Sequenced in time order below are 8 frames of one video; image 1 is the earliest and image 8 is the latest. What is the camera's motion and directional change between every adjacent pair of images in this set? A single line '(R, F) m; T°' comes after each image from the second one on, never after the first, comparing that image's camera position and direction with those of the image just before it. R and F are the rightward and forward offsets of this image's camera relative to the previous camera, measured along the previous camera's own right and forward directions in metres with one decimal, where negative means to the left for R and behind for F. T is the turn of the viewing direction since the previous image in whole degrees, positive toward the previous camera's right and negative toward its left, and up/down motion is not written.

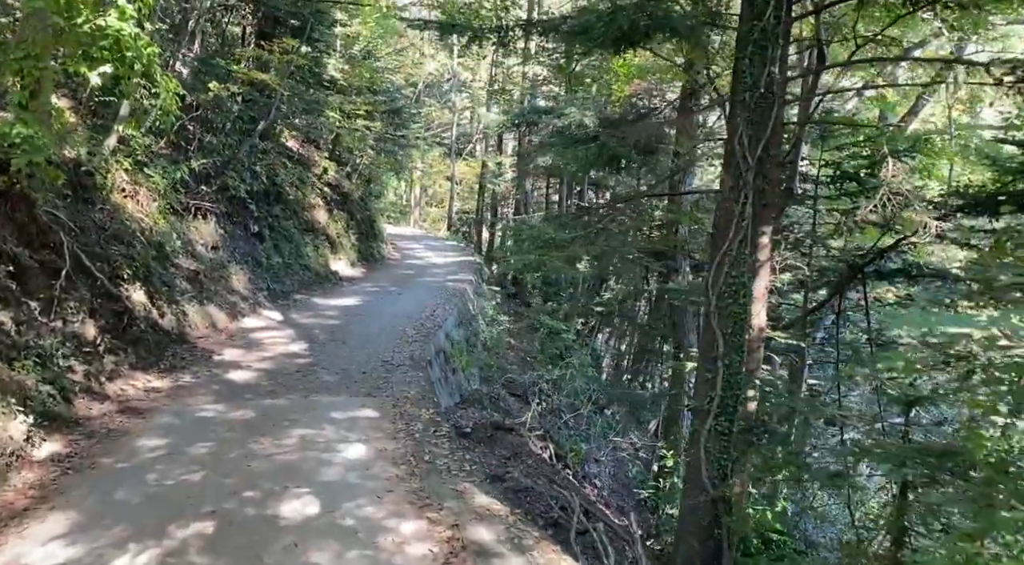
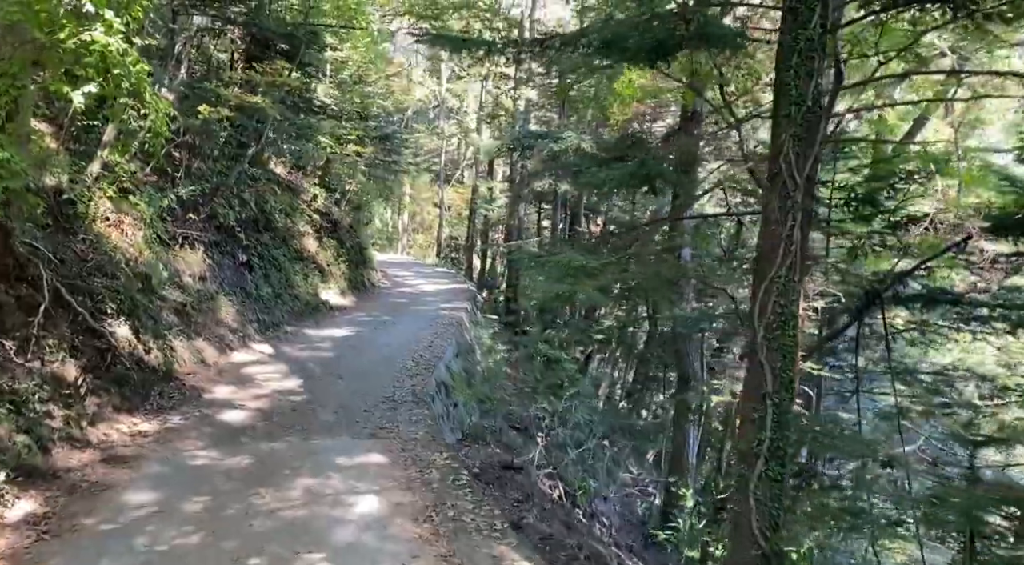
(-0.3, +0.5) m; +1°
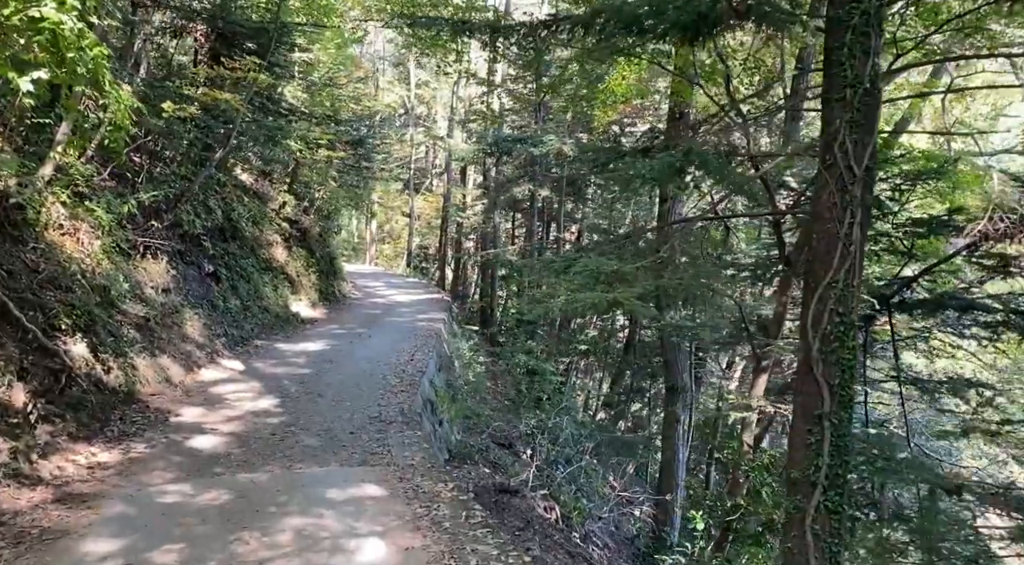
(-0.3, +0.7) m; +2°
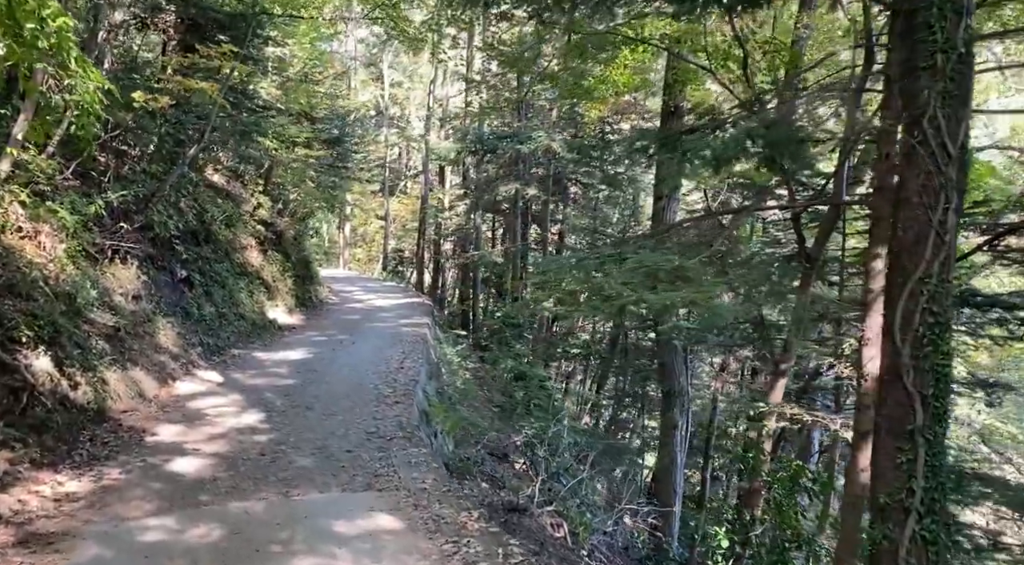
(-0.4, +0.6) m; +2°
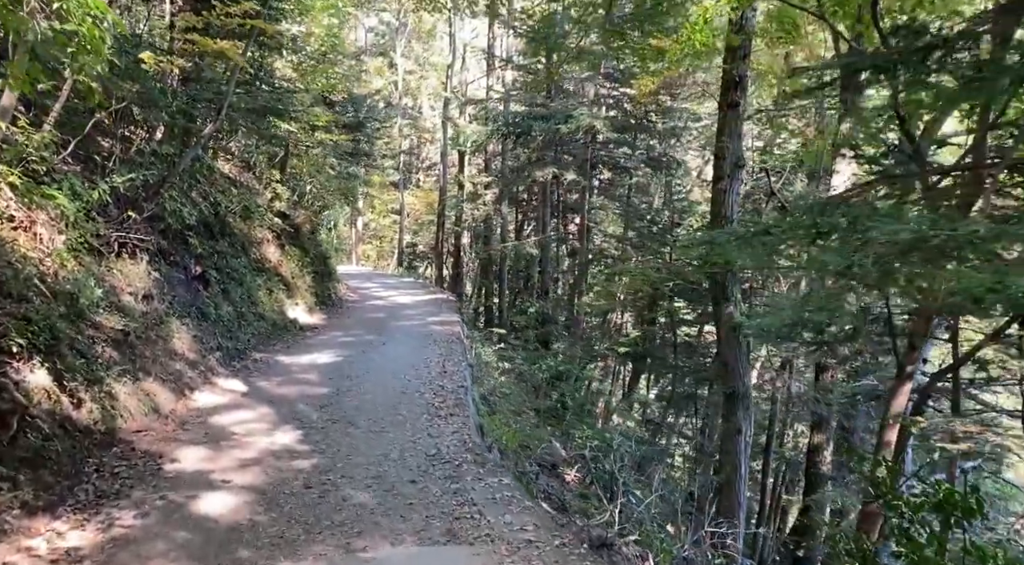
(-0.7, +1.3) m; 0°
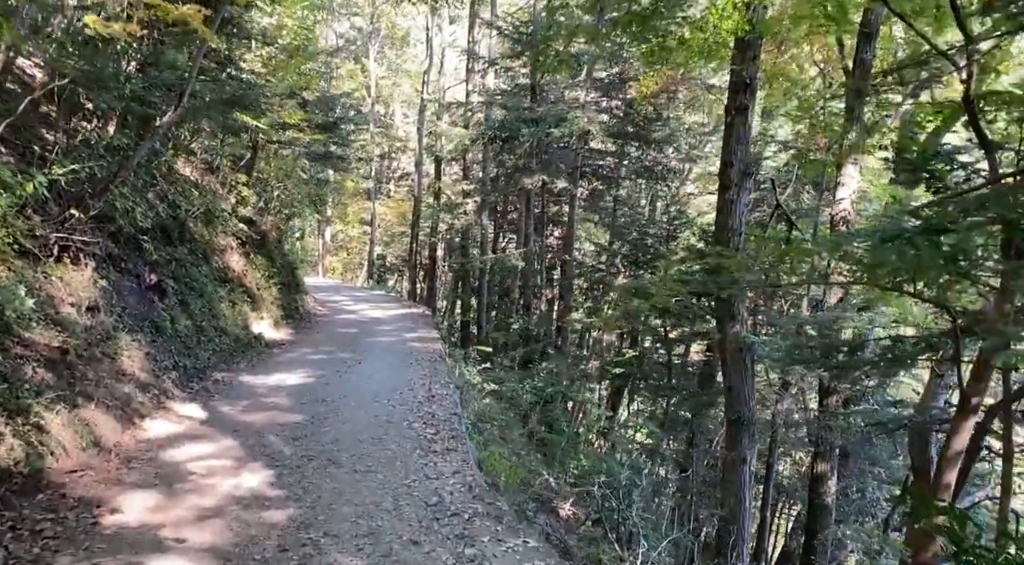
(-0.4, +1.1) m; +2°
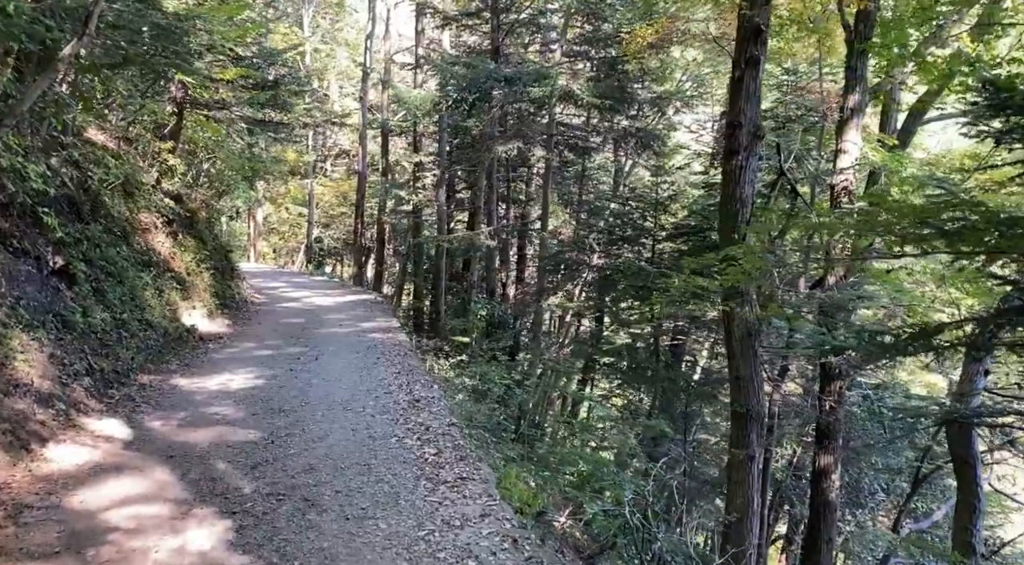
(-0.6, +1.7) m; +5°
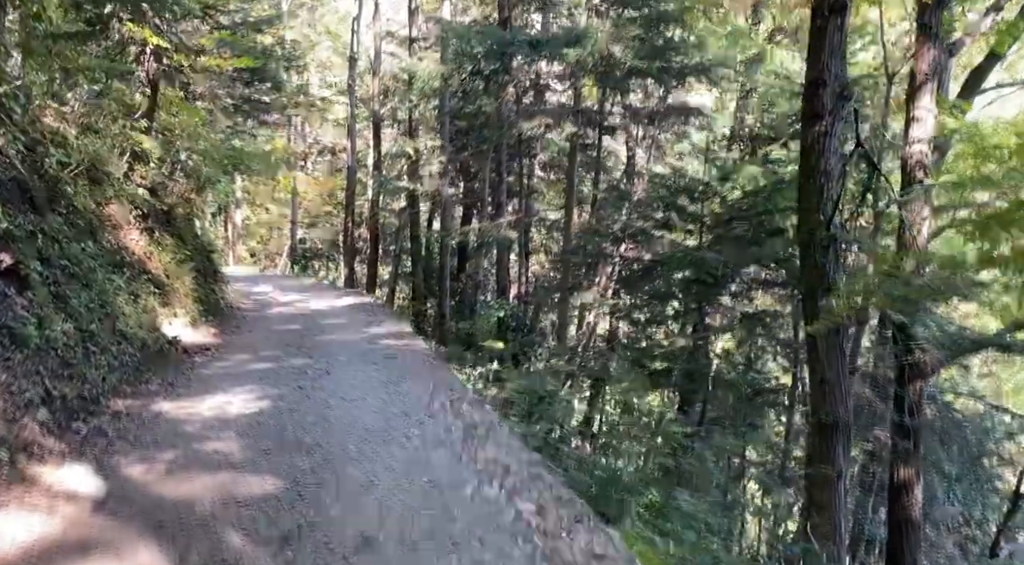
(-0.8, +1.7) m; +2°
